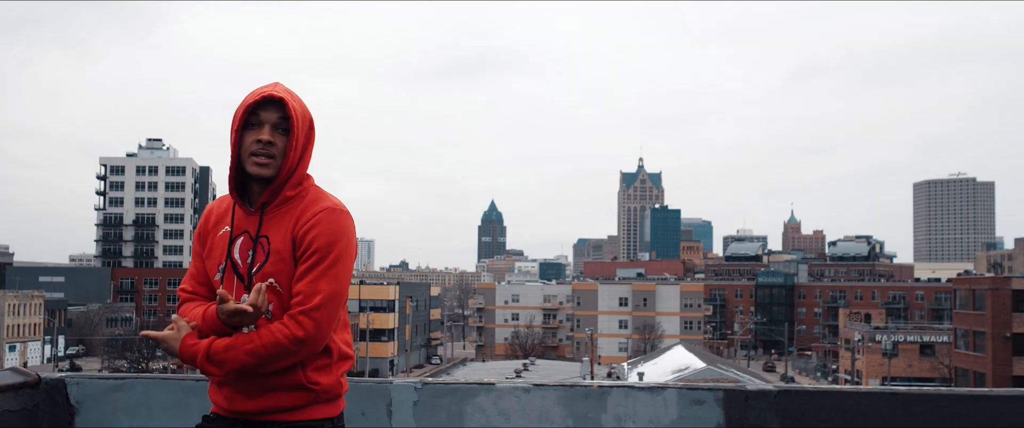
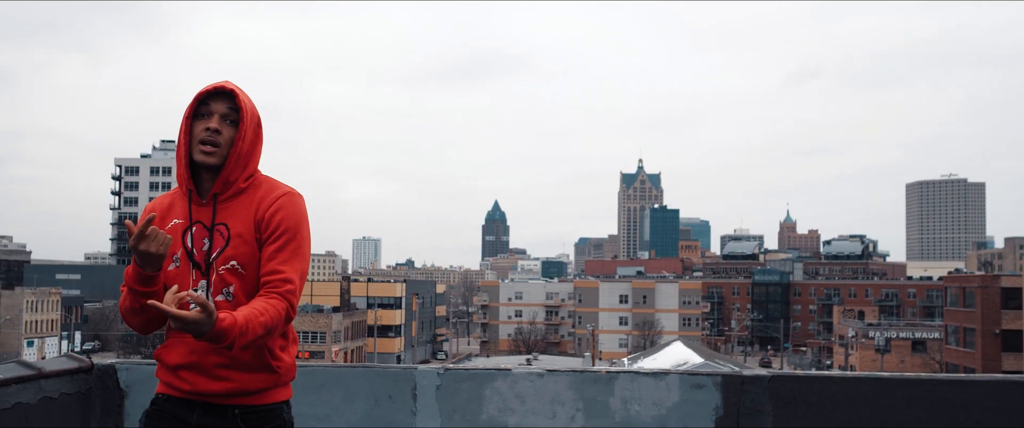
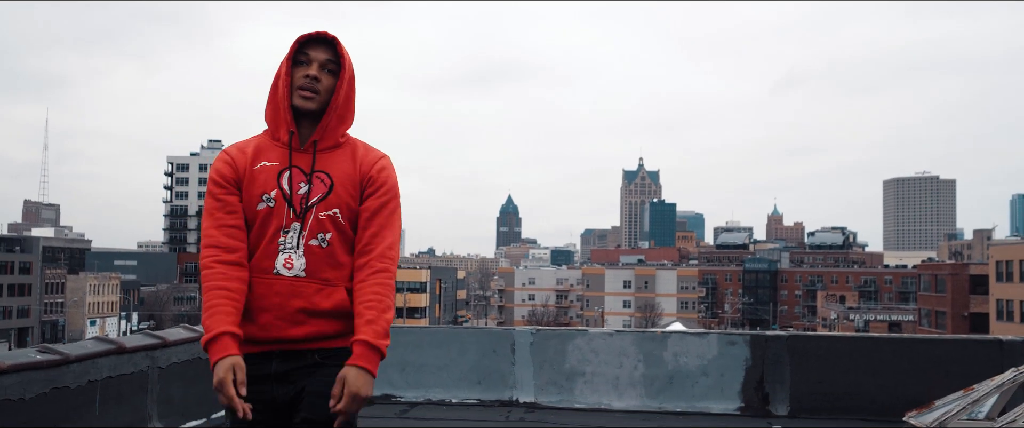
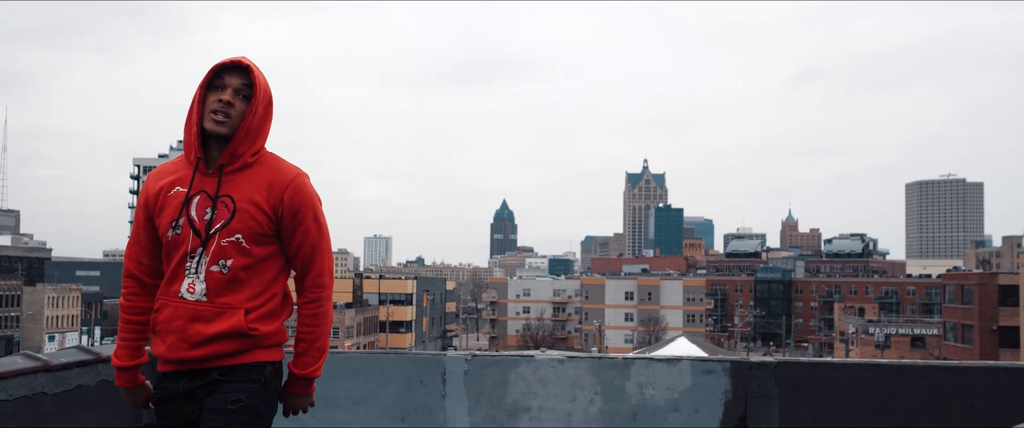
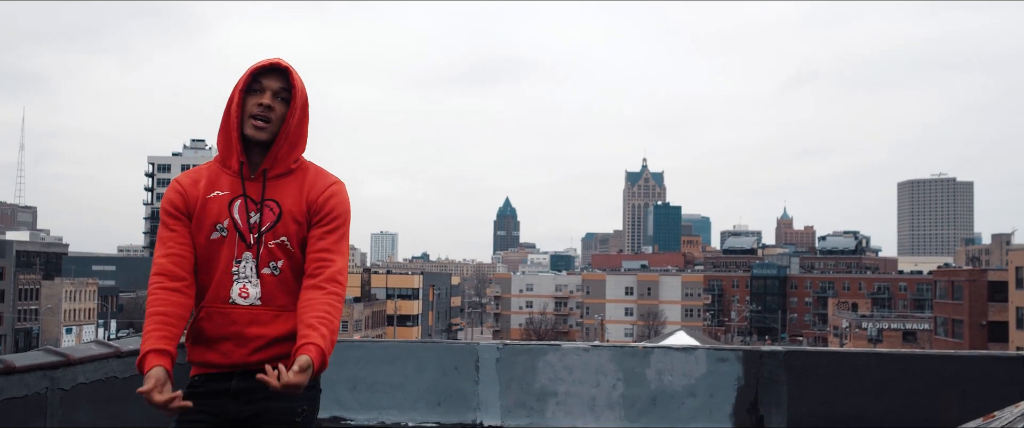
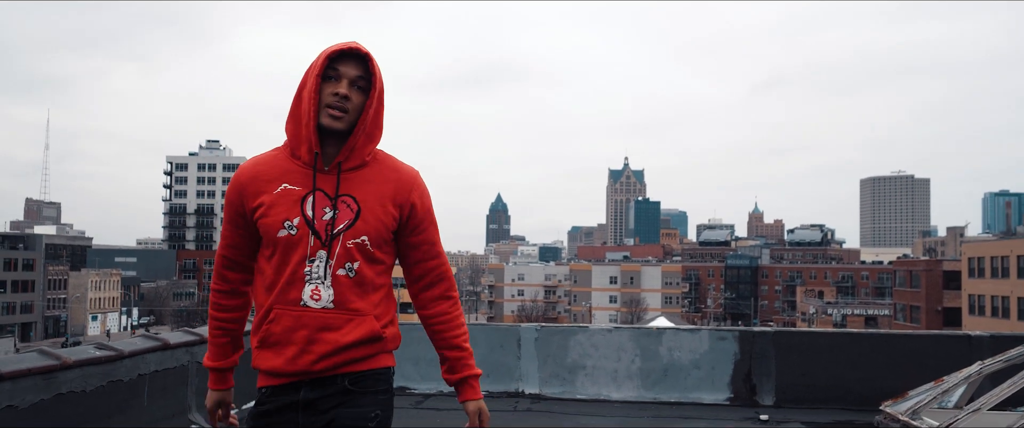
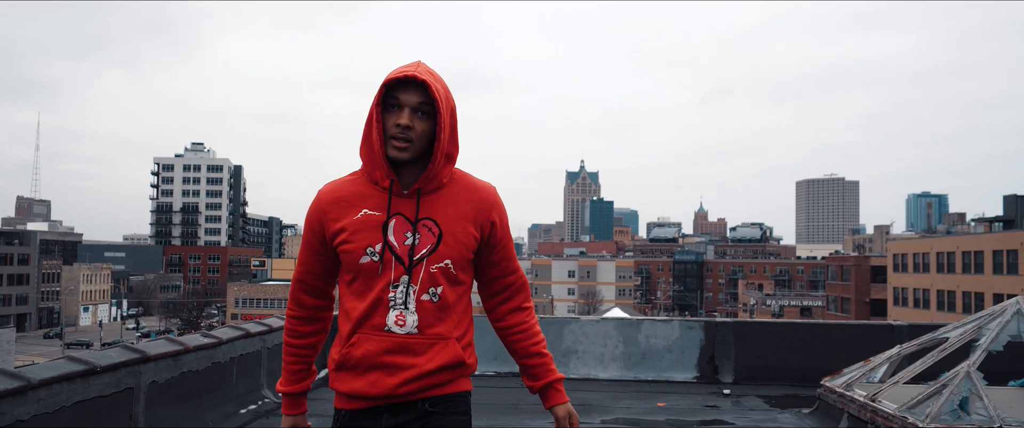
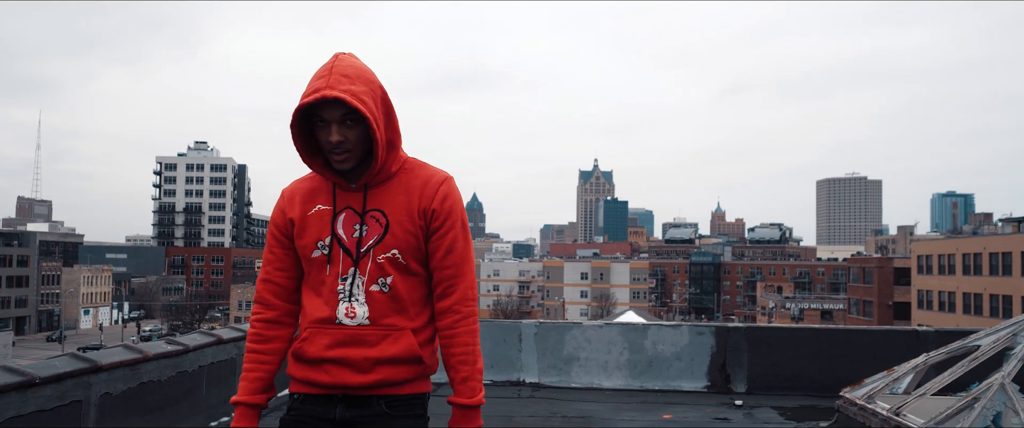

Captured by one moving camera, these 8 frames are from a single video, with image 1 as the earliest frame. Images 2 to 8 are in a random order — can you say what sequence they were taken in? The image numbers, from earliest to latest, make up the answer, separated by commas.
2, 4, 5, 3, 6, 8, 7
